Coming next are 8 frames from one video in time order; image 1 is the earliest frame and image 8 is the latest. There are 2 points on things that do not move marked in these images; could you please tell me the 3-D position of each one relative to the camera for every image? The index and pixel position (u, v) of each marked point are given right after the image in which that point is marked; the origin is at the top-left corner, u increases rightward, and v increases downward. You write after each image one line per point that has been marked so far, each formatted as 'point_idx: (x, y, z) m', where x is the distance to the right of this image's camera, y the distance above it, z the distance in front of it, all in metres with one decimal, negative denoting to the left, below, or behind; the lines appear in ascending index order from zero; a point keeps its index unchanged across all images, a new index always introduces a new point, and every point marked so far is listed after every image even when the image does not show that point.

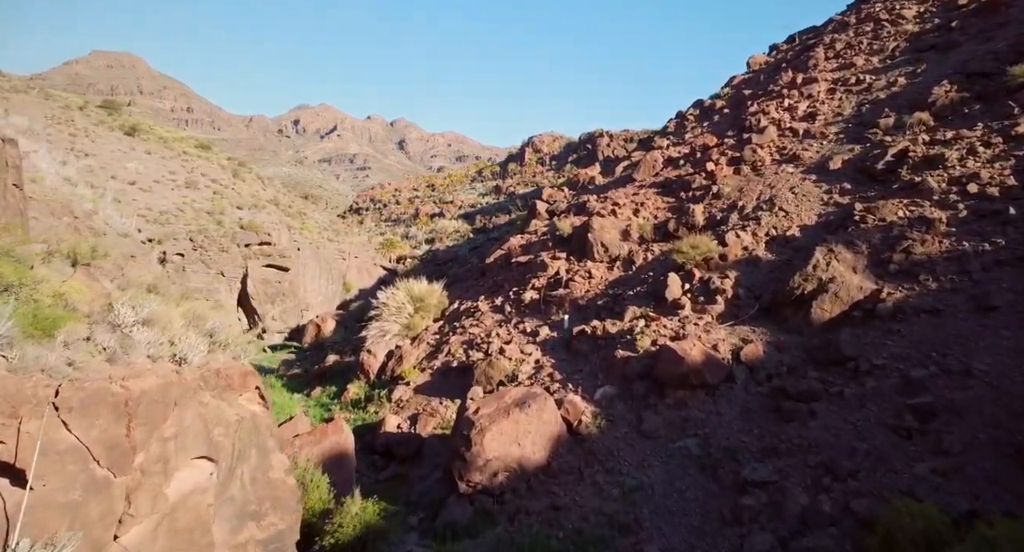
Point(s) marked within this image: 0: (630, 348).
0: (+1.6, -1.0, +9.8) m
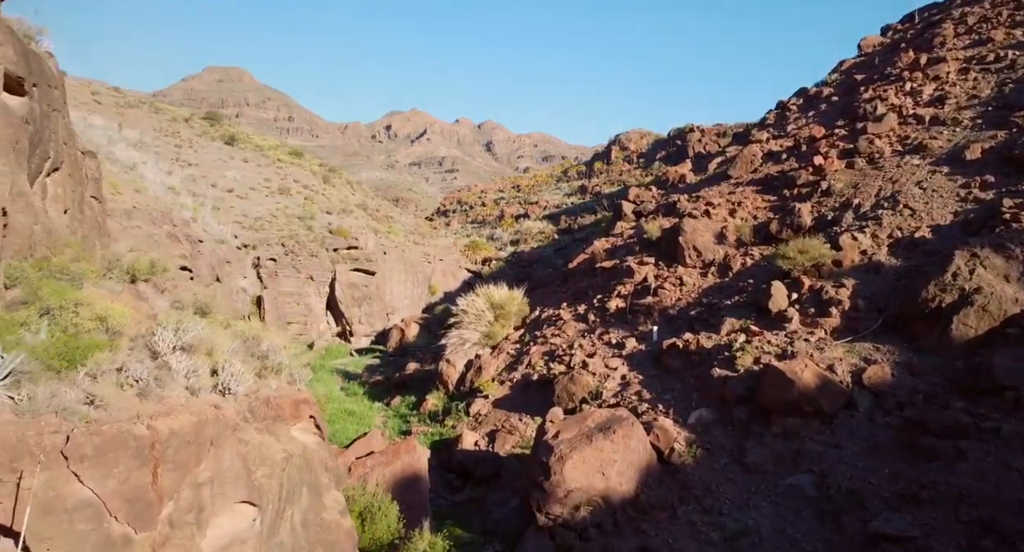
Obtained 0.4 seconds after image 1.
0: (+2.7, -1.1, +8.8) m
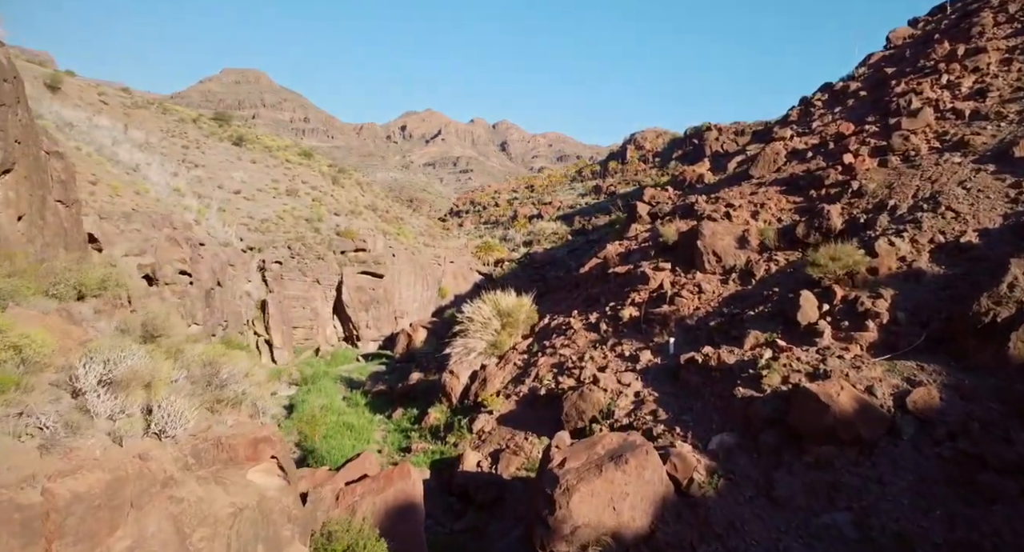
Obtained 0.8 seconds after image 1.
0: (+2.7, -1.2, +8.0) m
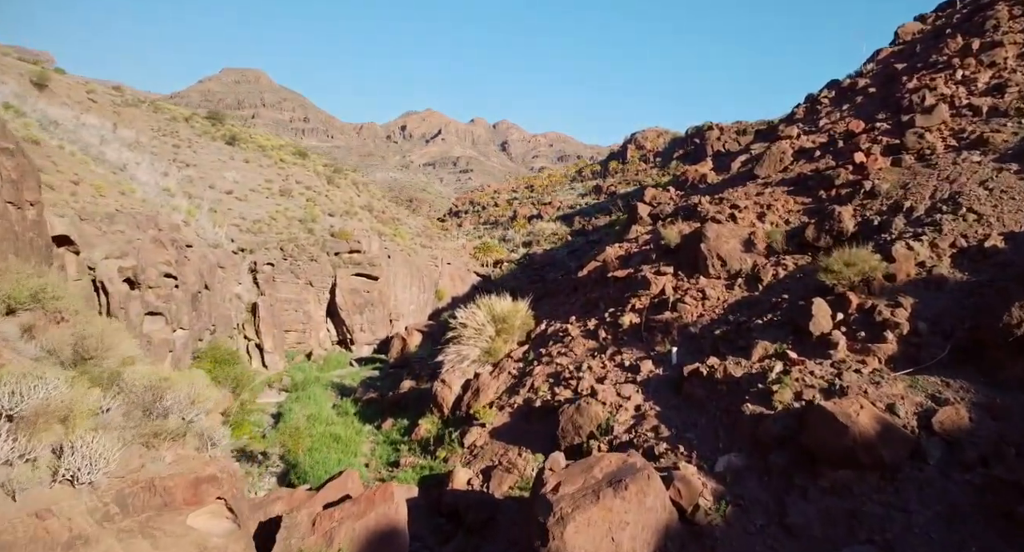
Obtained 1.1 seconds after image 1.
0: (+2.6, -1.3, +7.4) m
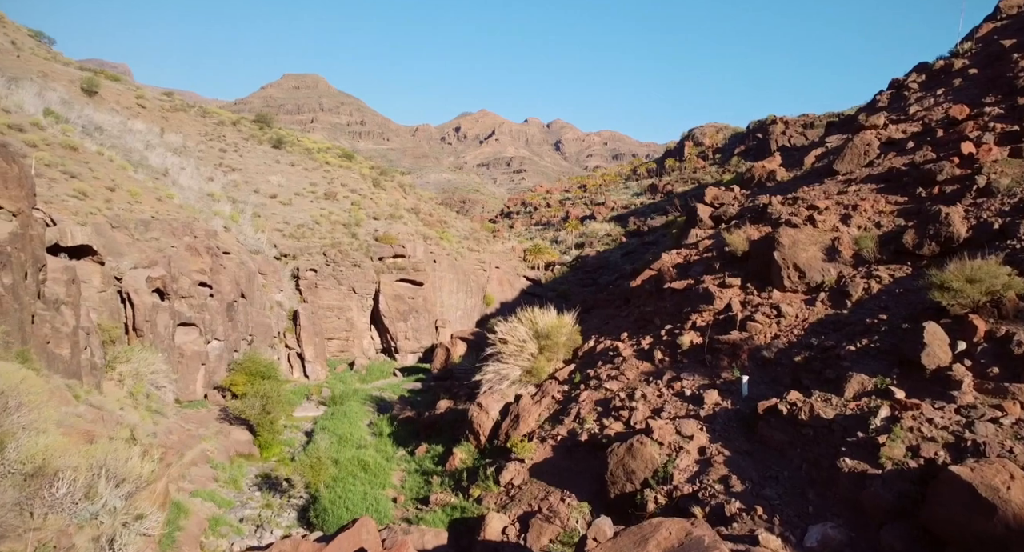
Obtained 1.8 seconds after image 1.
0: (+2.9, -1.5, +5.9) m
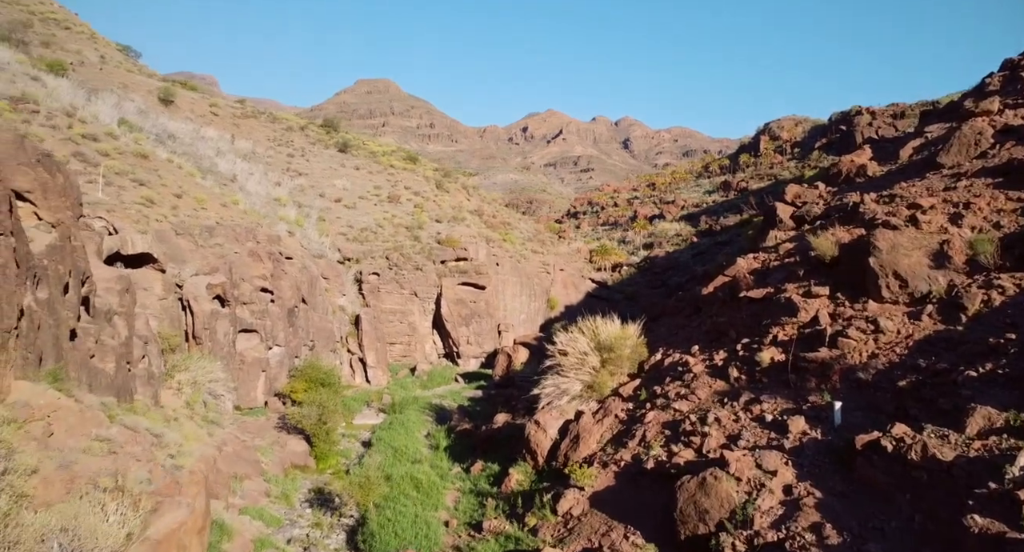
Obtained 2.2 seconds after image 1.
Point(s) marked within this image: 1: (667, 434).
0: (+3.3, -1.6, +4.9) m
1: (+1.9, -1.9, +8.4) m
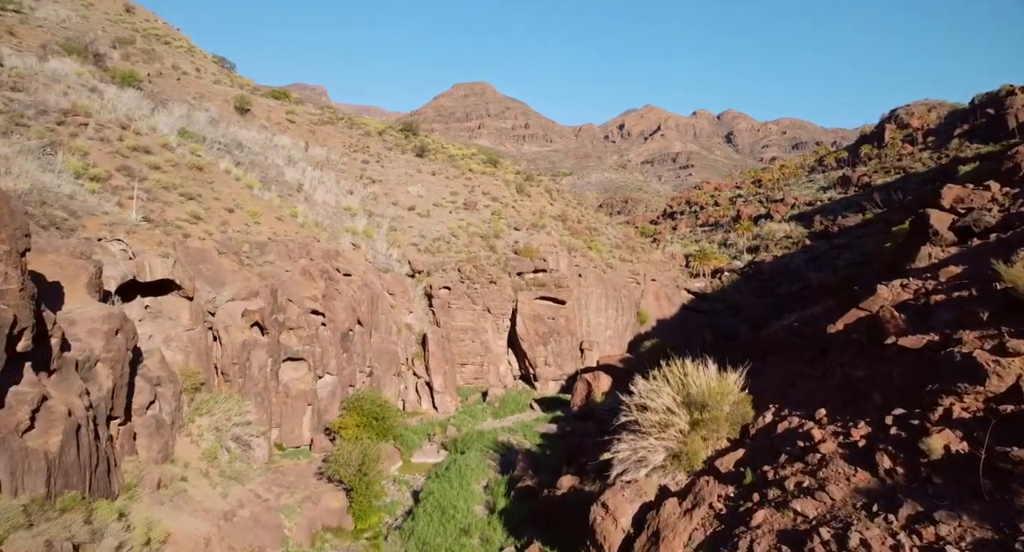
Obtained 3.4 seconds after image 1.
0: (+3.2, -2.0, +2.1) m
1: (+2.3, -2.3, +5.8) m
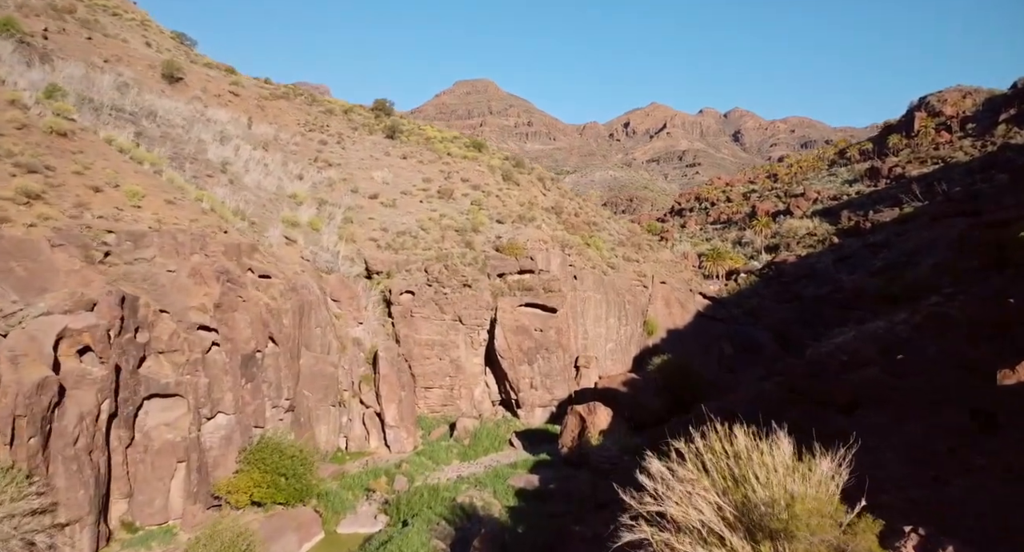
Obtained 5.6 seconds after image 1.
0: (+2.5, -2.1, -2.2) m
1: (+1.6, -2.4, +1.4) m
